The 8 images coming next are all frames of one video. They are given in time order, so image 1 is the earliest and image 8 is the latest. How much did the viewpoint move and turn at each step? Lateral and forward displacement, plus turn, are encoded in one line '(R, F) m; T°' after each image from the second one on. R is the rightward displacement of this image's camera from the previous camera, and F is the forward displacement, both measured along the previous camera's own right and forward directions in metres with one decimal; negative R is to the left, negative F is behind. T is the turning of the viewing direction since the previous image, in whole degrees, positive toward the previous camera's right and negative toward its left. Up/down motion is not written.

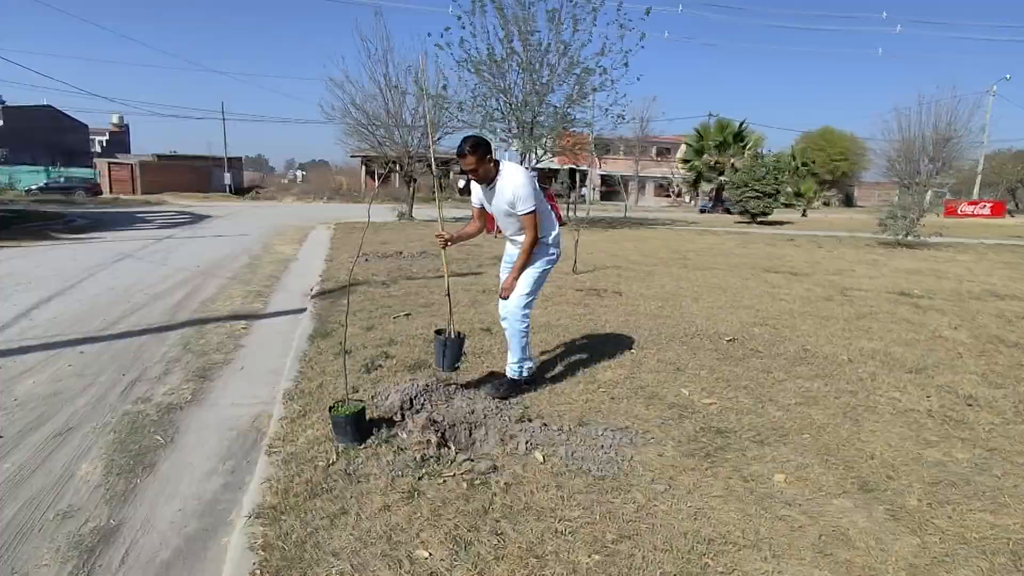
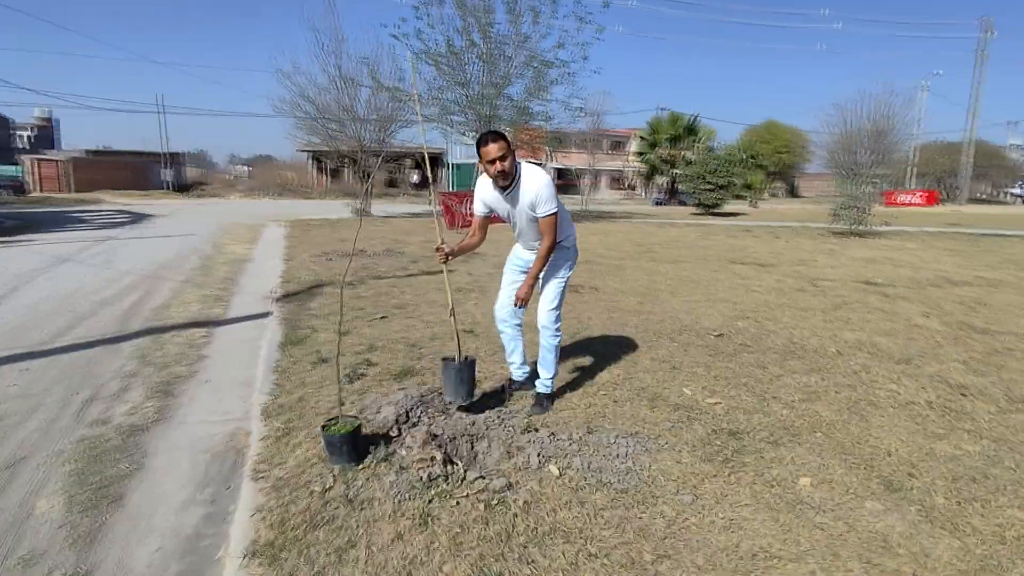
(-0.3, +0.2) m; +4°
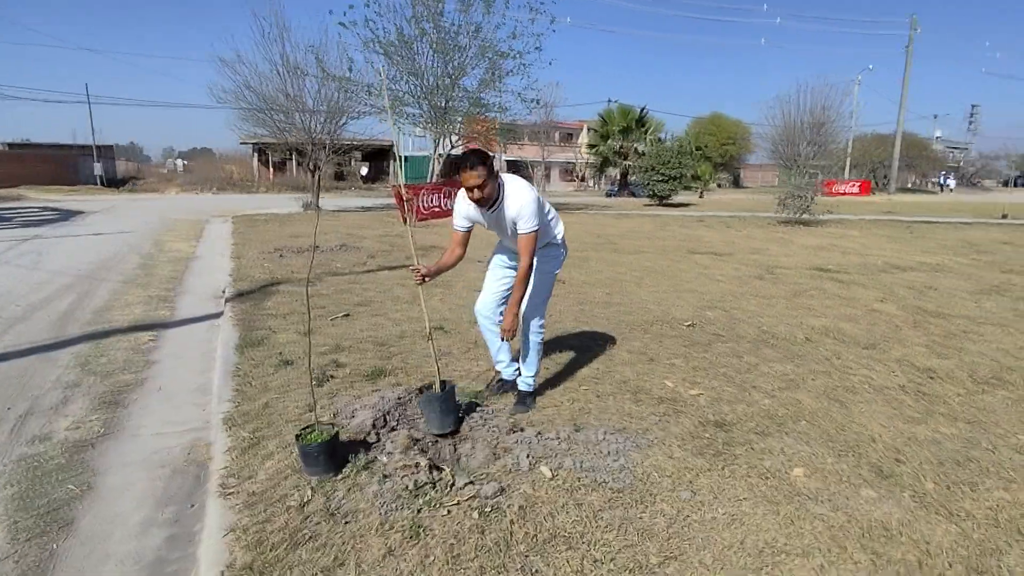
(-0.2, +0.1) m; +5°
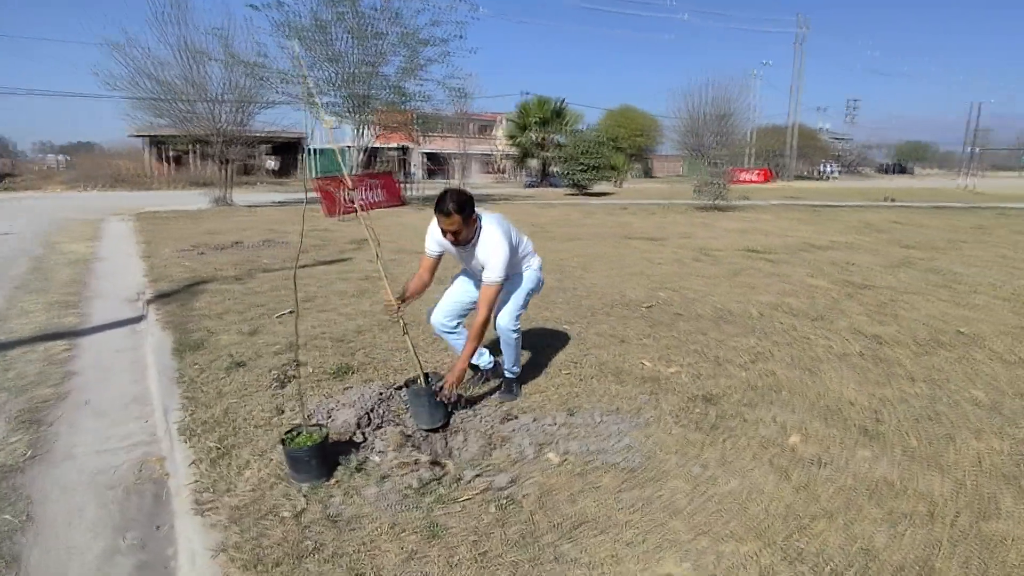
(-0.4, +0.1) m; +8°
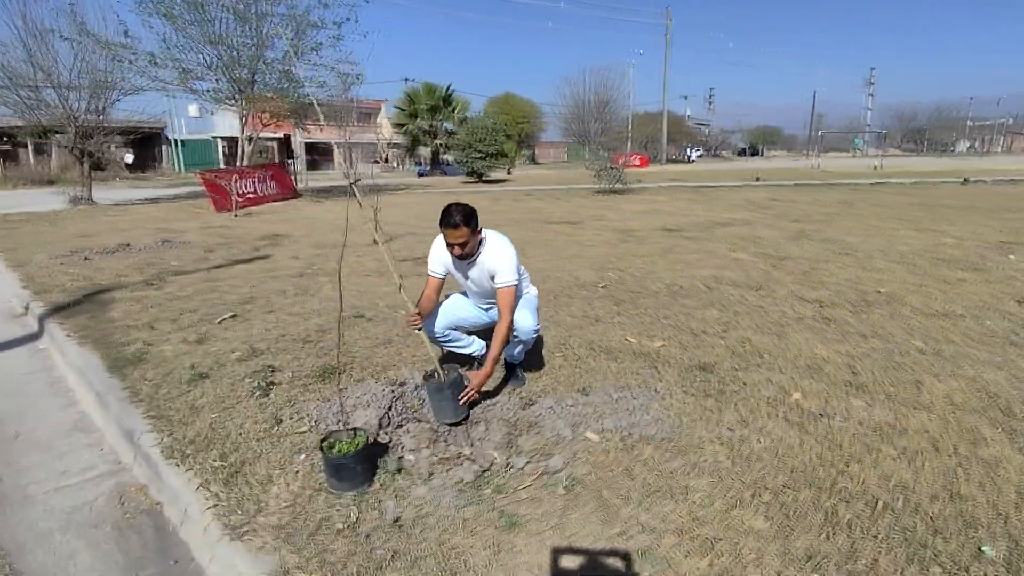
(-0.7, +0.1) m; +11°
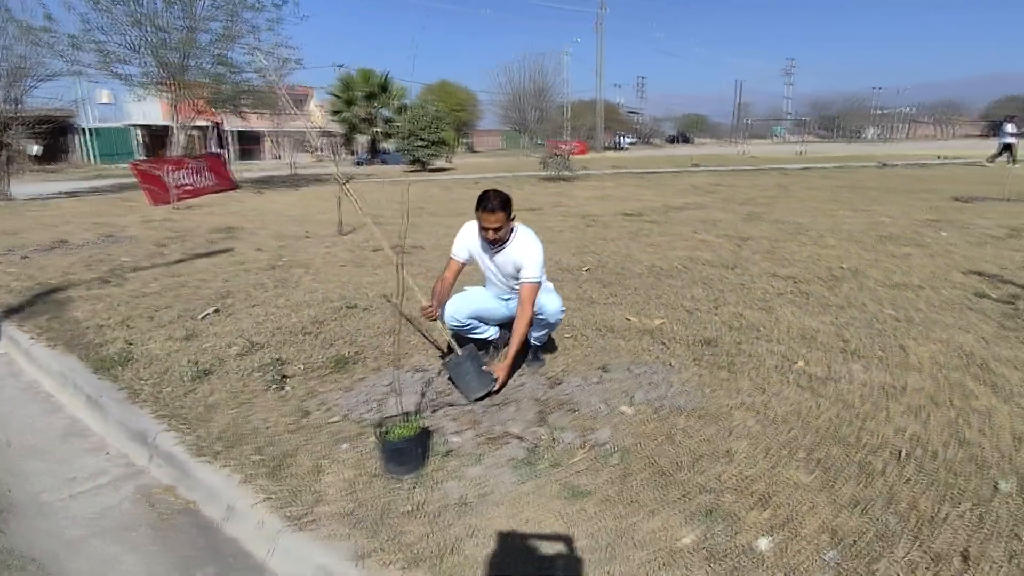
(-0.5, 0.0) m; +6°
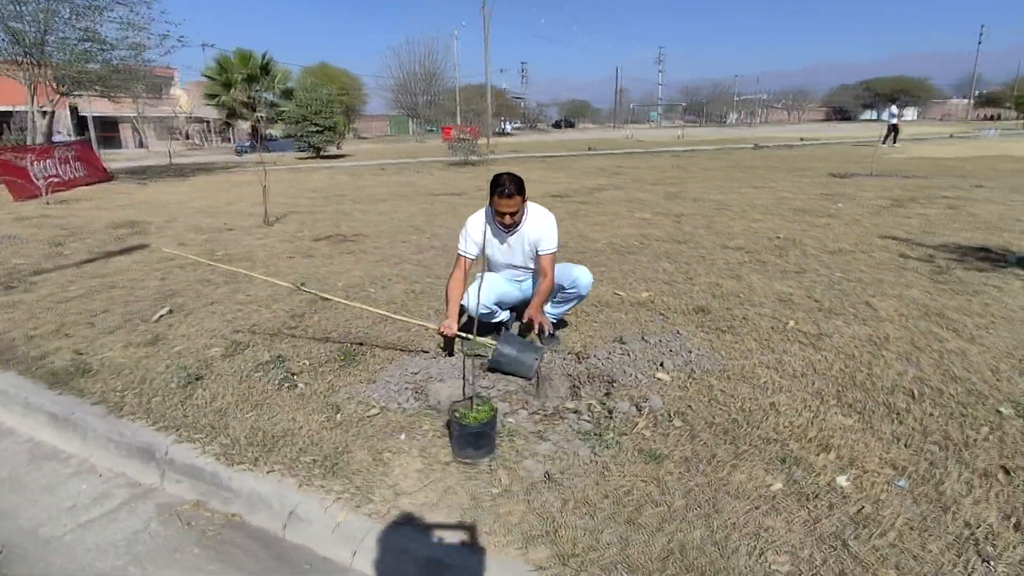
(-0.8, +0.1) m; +10°
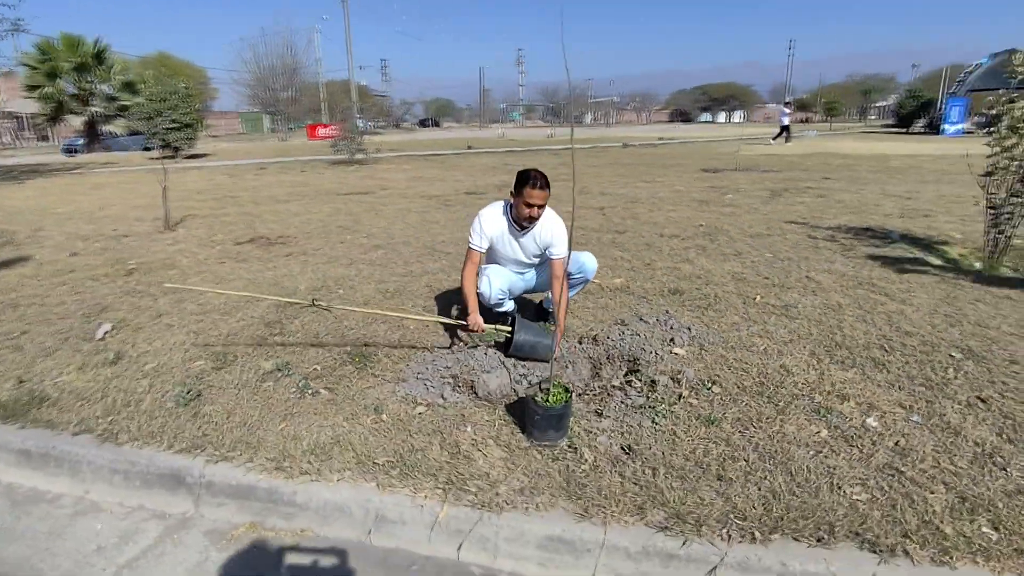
(-0.9, 0.0) m; +13°
